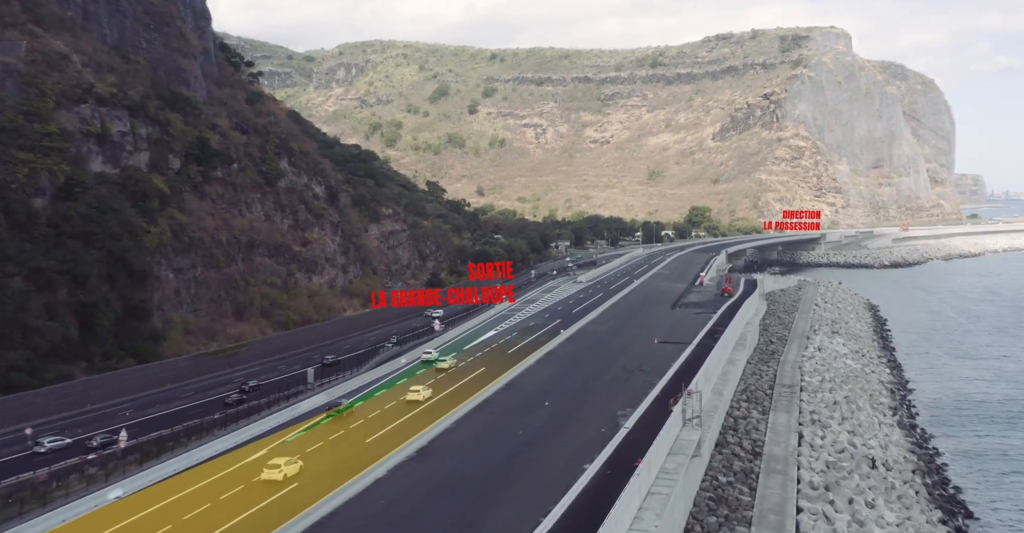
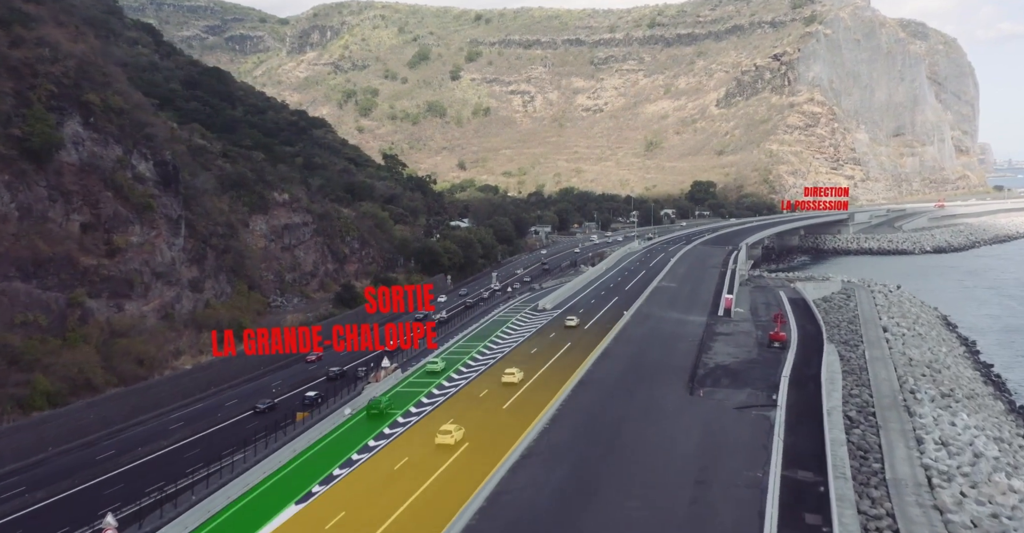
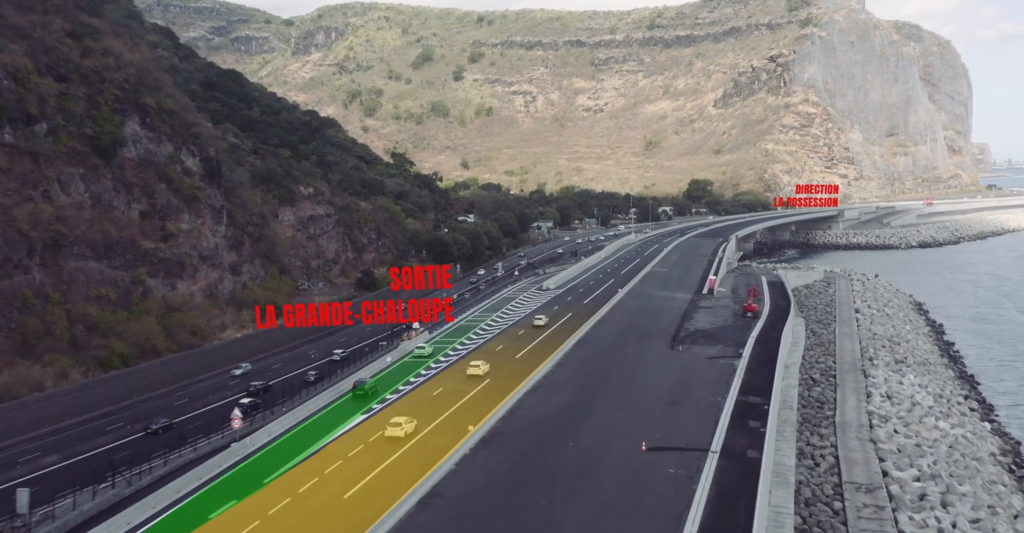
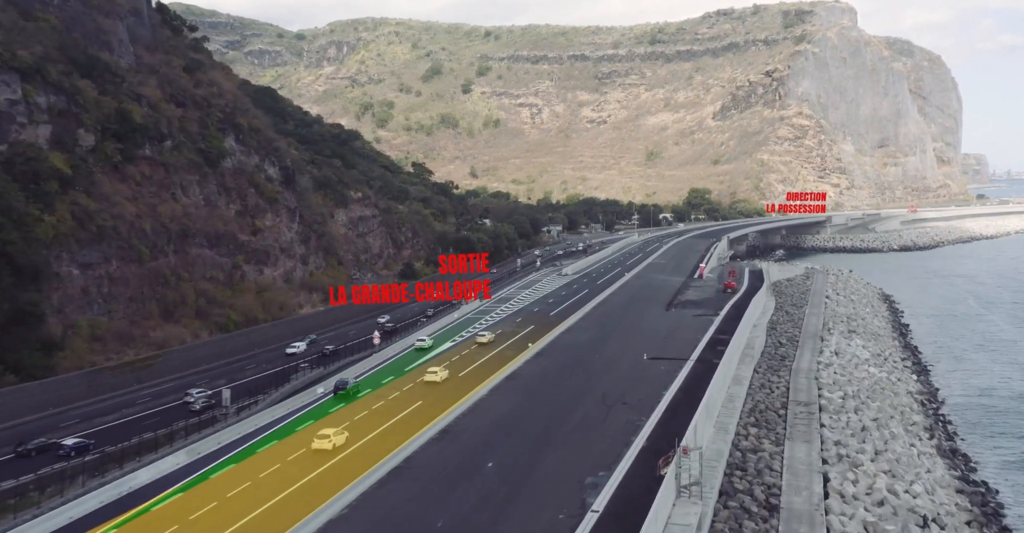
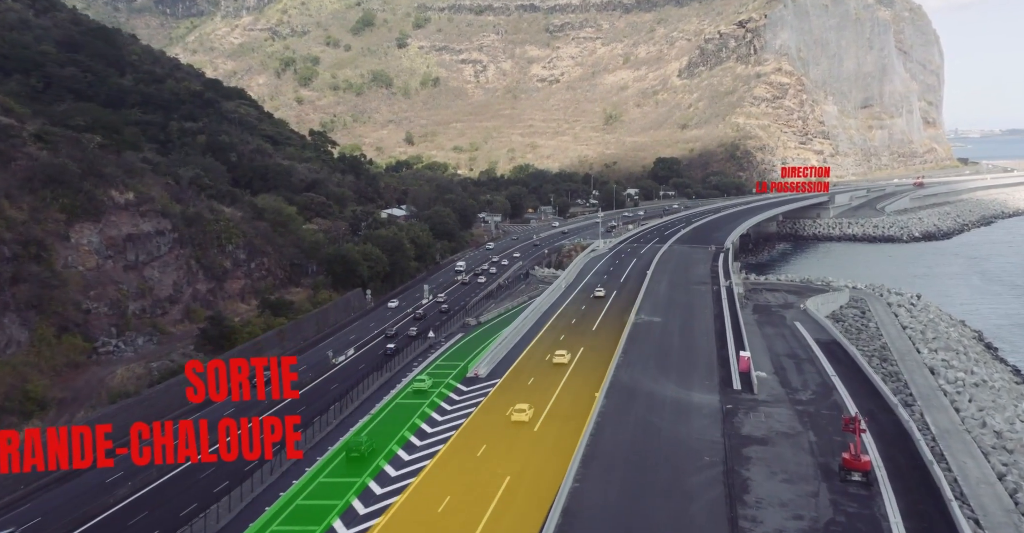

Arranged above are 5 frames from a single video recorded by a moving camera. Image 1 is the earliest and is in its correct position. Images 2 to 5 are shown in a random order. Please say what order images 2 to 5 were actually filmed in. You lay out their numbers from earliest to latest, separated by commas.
4, 3, 2, 5
